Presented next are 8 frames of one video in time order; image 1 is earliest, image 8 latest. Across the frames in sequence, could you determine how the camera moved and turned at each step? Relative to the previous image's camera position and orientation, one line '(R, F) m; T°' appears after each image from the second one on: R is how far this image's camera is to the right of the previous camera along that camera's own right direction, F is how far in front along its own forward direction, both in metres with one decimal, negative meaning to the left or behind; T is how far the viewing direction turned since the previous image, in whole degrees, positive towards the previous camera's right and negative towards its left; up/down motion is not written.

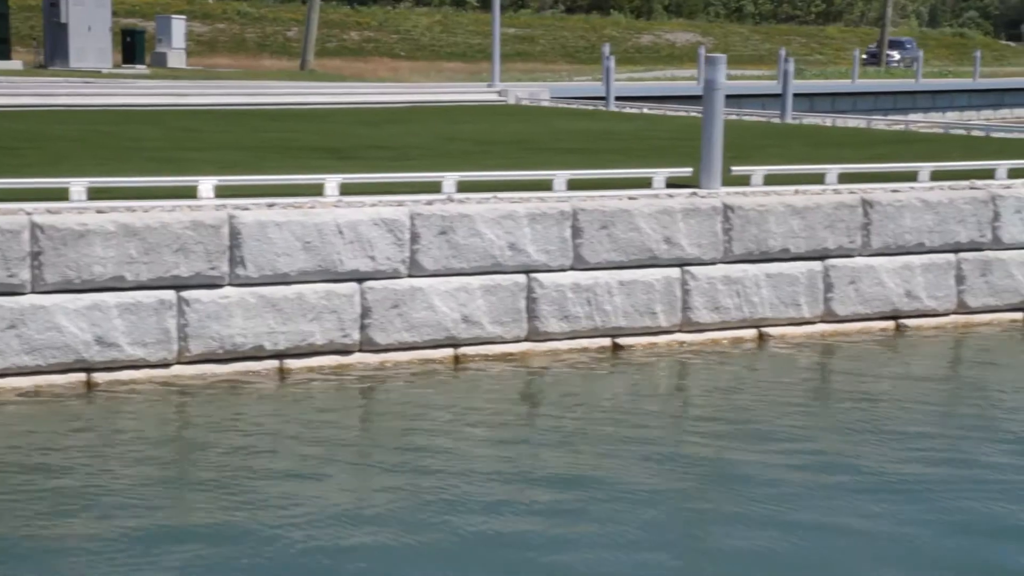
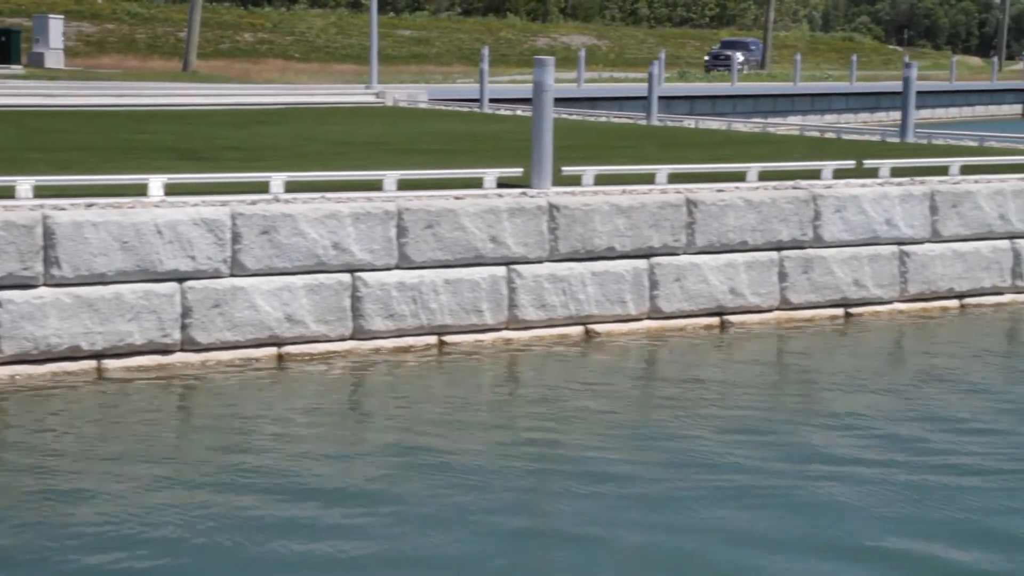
(+0.5, -0.1) m; +4°
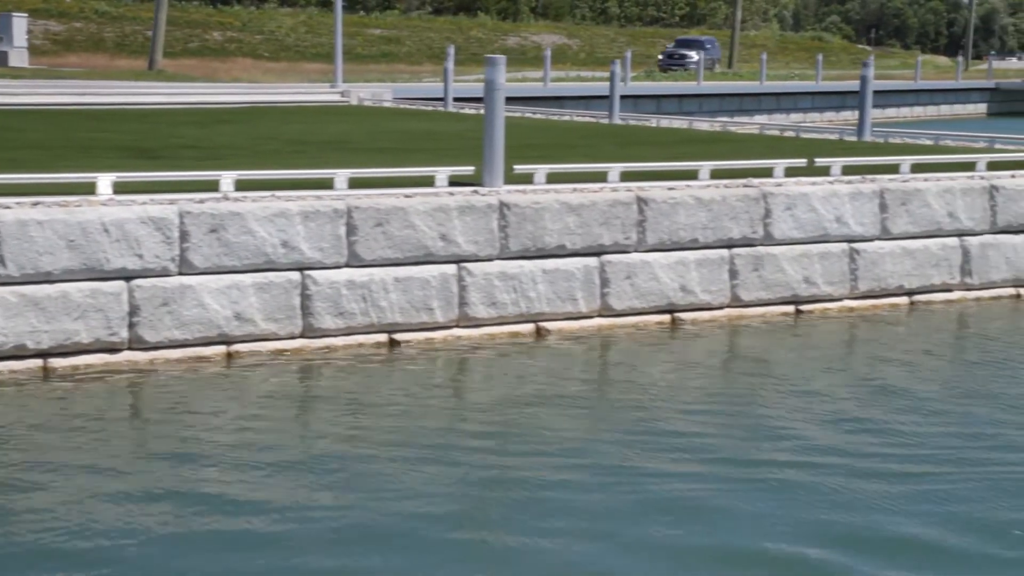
(-0.9, -0.5) m; +1°
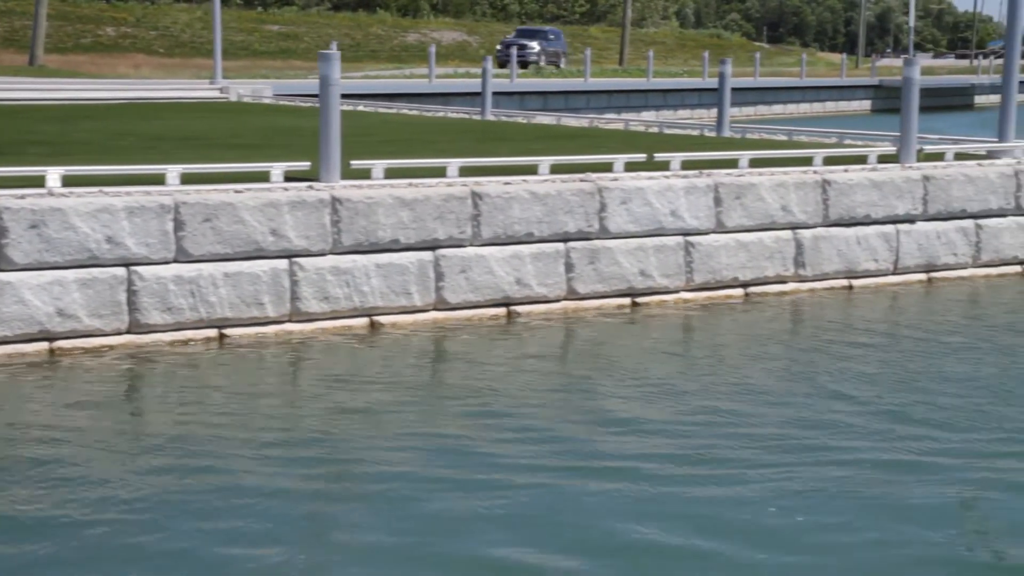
(+0.5, -0.2) m; +4°
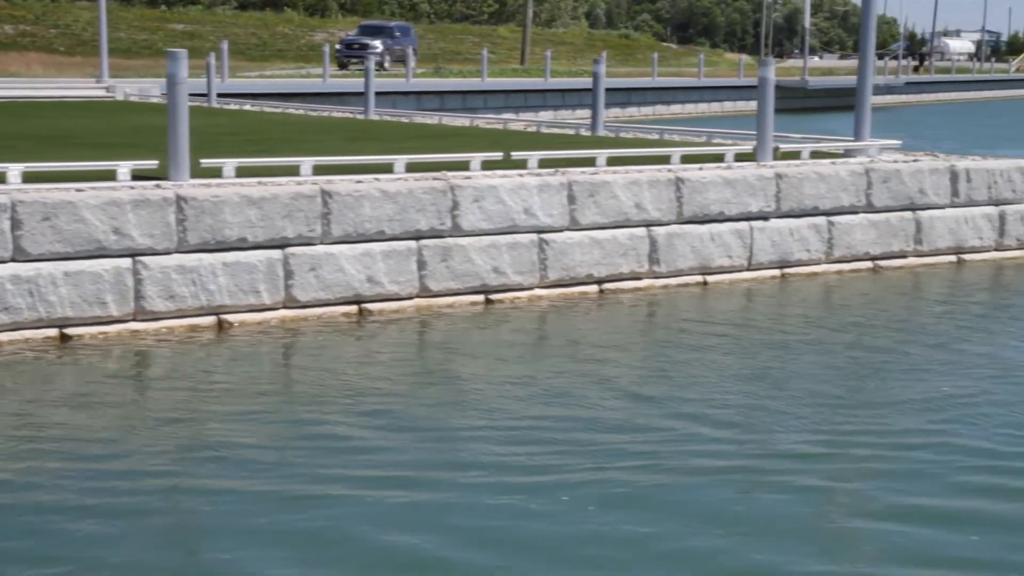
(+0.5, -0.1) m; +4°
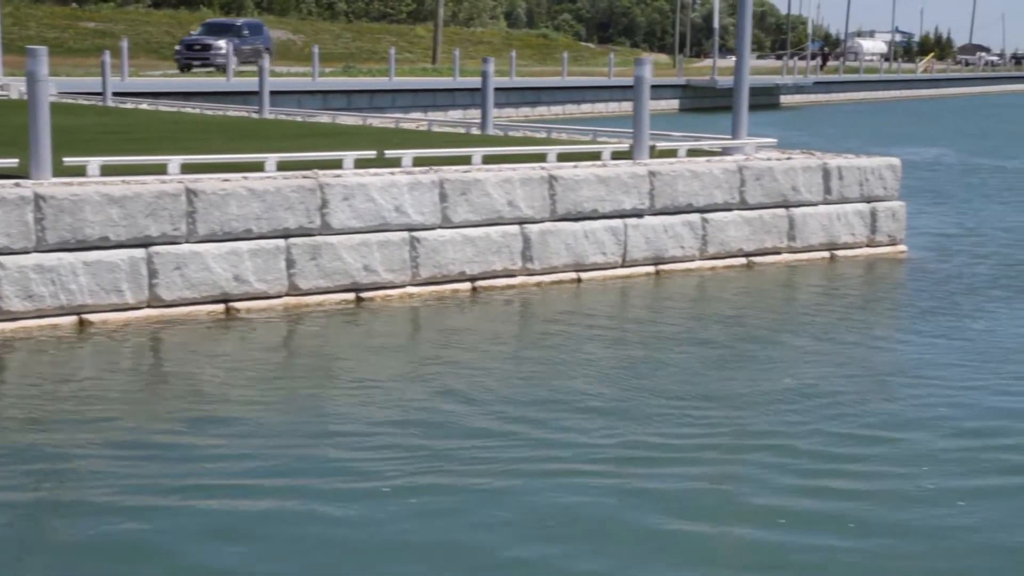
(+0.4, -0.1) m; +3°
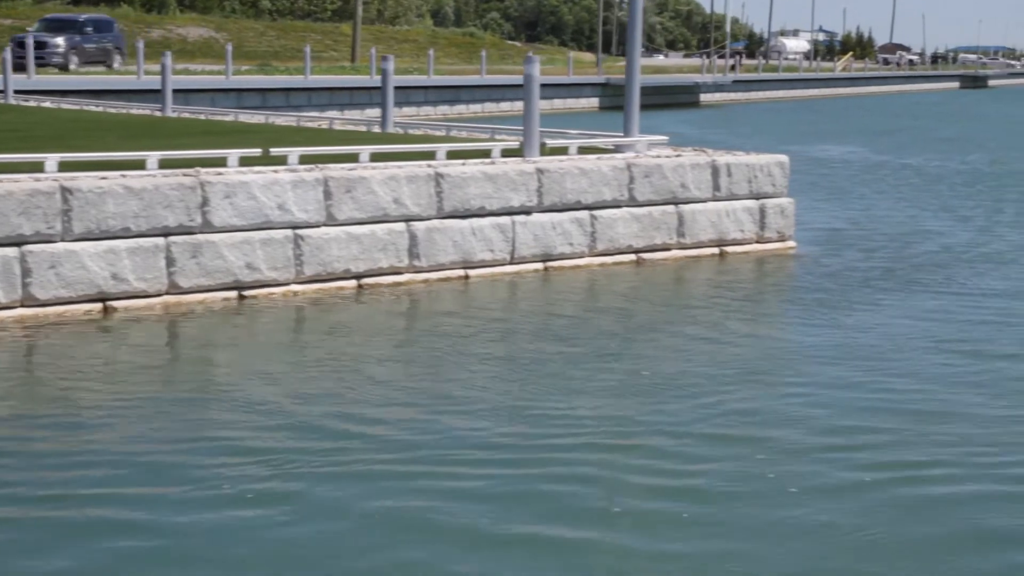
(+0.4, -0.1) m; +3°
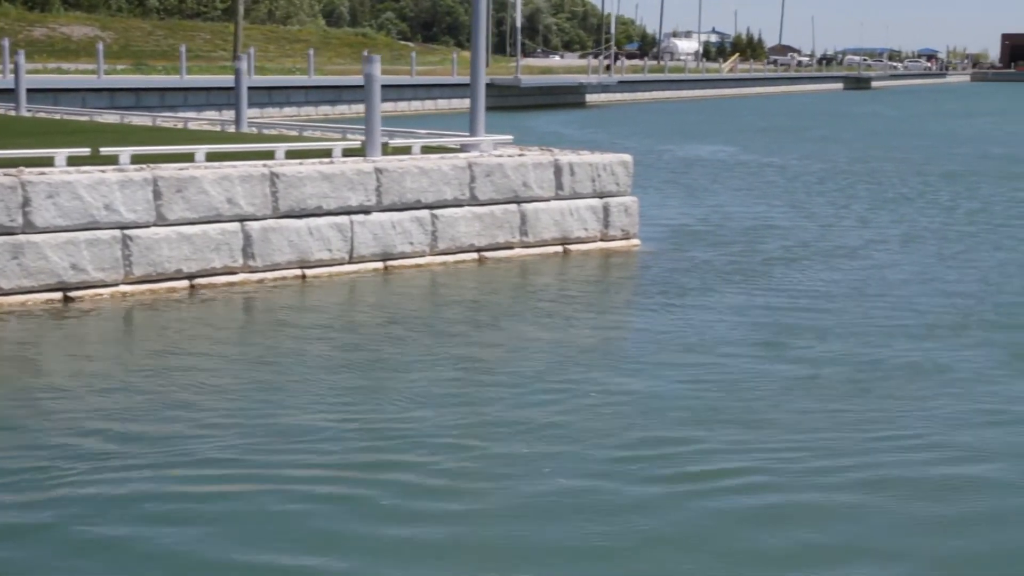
(+0.6, -0.1) m; +4°
